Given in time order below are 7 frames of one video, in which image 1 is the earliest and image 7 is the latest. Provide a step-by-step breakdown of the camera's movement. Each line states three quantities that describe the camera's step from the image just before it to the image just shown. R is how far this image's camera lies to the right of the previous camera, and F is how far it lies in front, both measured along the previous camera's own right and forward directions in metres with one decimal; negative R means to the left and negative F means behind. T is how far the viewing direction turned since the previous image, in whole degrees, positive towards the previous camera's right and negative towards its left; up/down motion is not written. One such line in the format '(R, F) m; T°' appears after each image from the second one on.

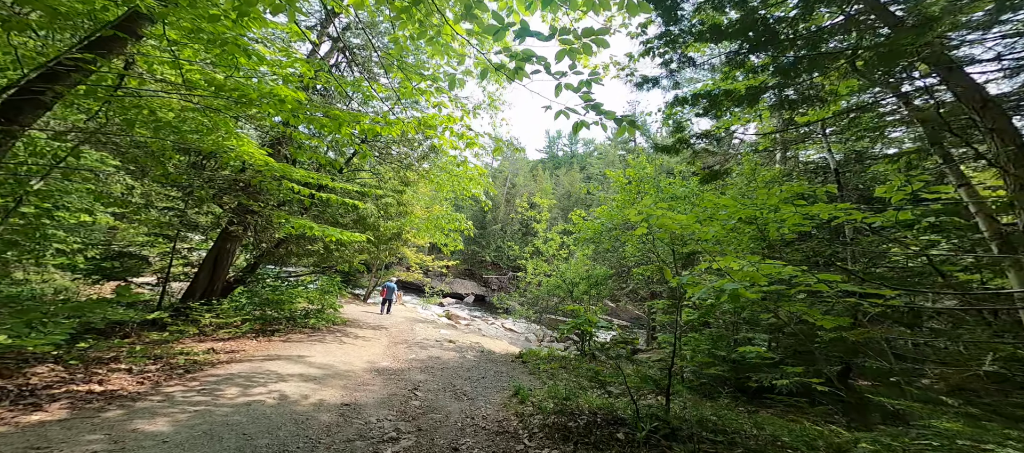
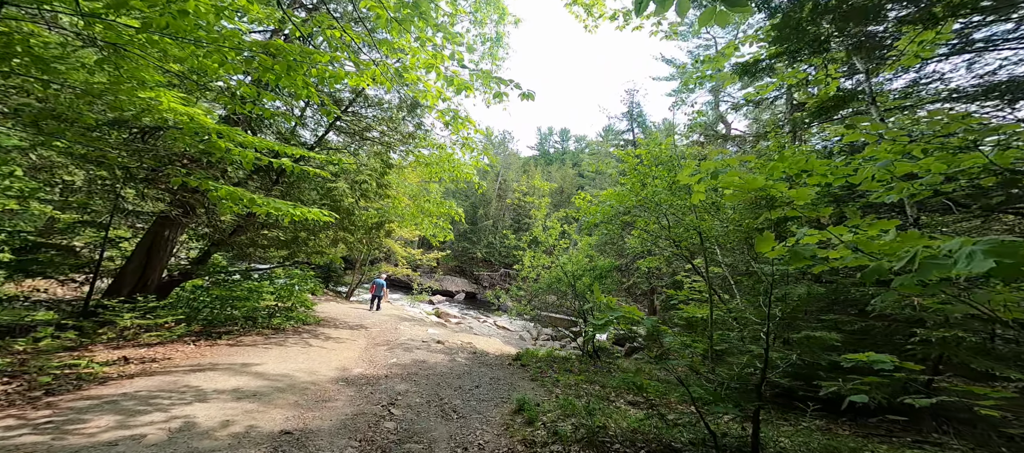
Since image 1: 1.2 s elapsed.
(-0.1, +1.0) m; +1°
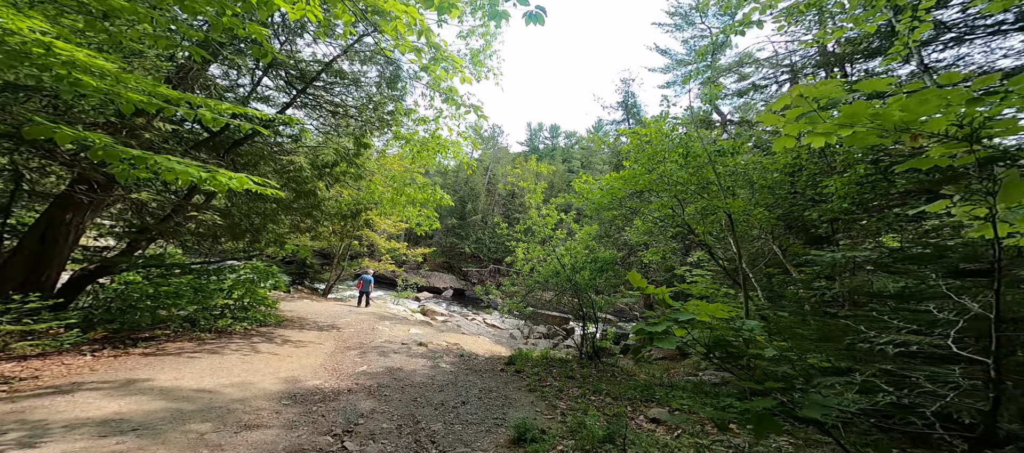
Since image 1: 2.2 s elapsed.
(-0.1, +1.0) m; +2°
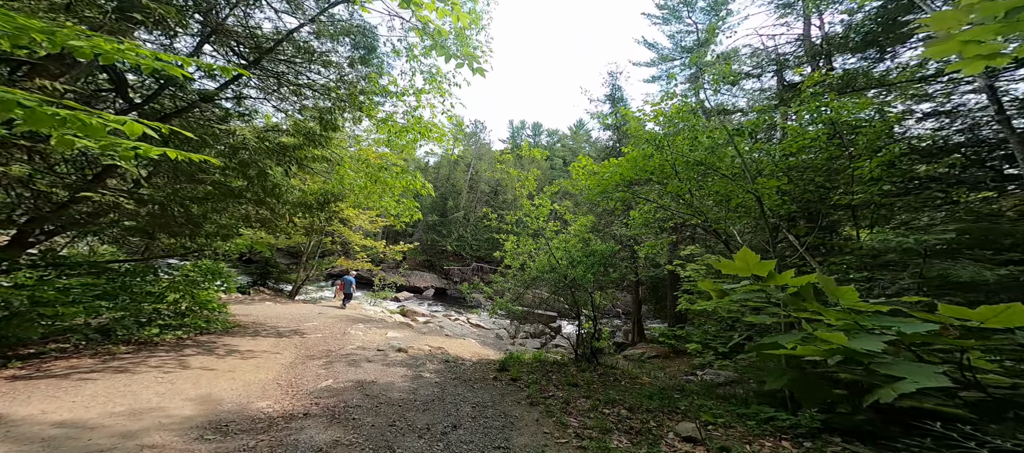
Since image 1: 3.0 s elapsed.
(-0.2, +0.8) m; +3°
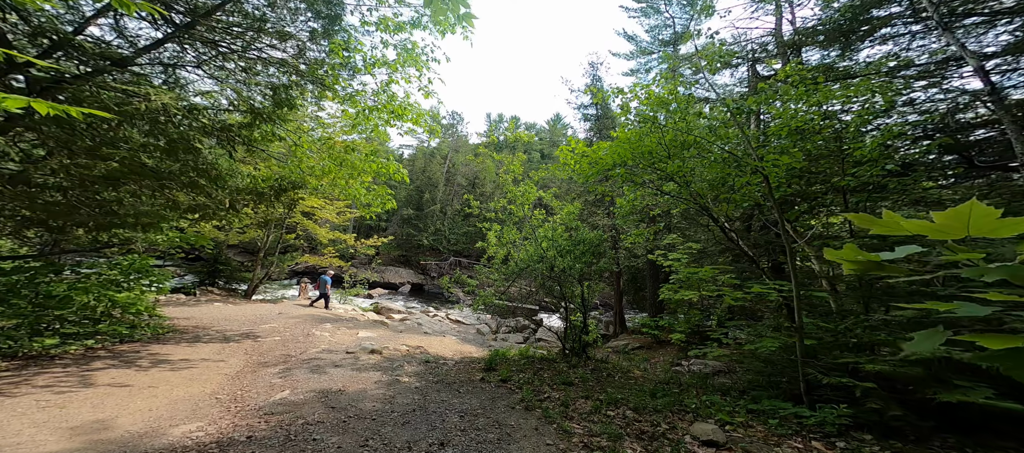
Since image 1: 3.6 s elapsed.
(-0.1, +0.5) m; +4°
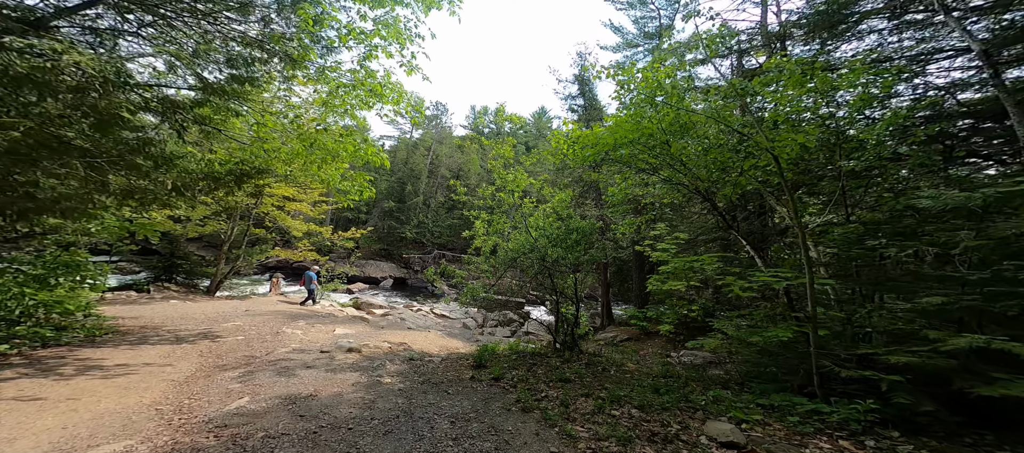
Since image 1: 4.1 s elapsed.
(-0.1, +0.4) m; +3°
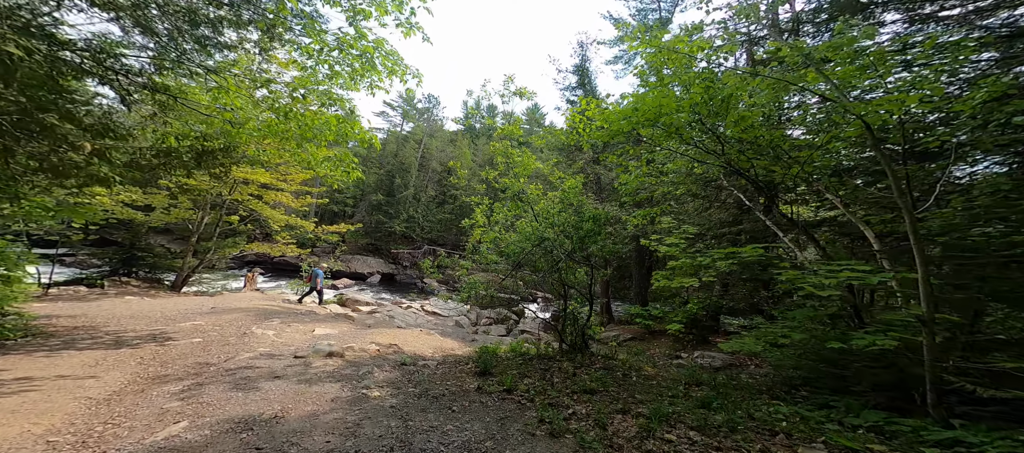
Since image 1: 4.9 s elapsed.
(-0.3, +0.7) m; +2°
